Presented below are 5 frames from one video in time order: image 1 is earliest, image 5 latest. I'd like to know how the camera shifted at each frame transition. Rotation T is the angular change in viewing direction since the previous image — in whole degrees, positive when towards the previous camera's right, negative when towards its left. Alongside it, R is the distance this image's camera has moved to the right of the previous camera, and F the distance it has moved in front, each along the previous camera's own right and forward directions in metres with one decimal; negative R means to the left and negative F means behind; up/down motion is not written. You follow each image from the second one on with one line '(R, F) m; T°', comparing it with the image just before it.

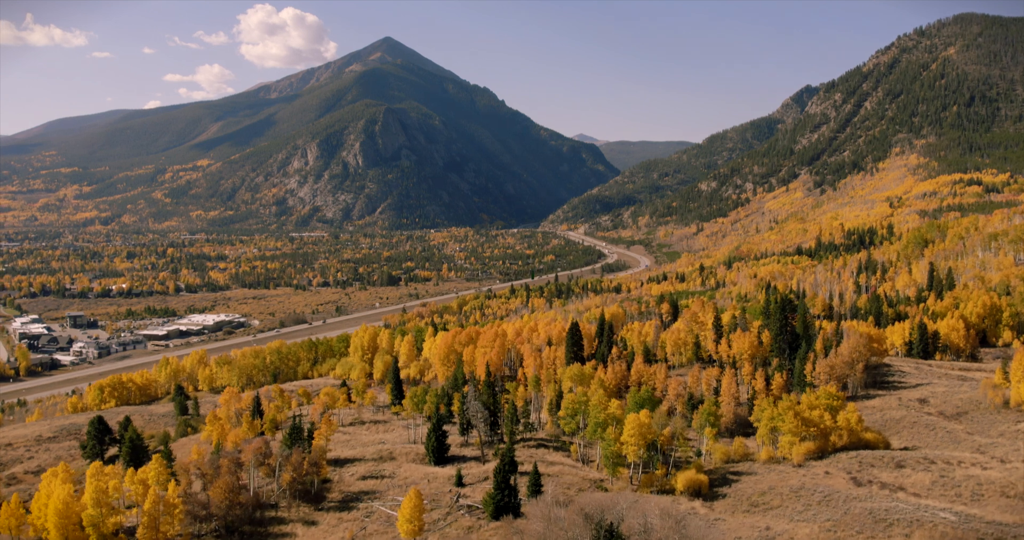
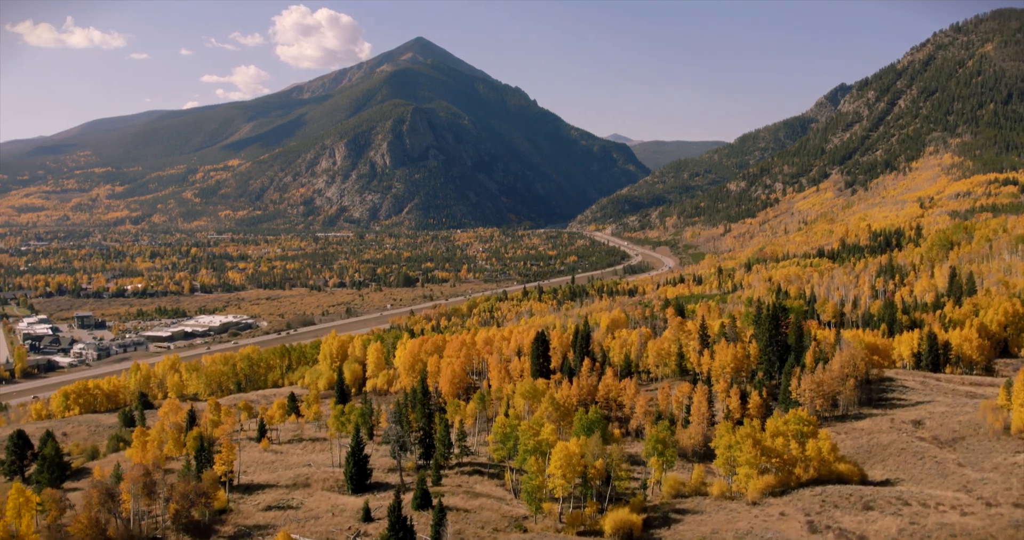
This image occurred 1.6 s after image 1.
(+4.7, +3.5) m; -2°
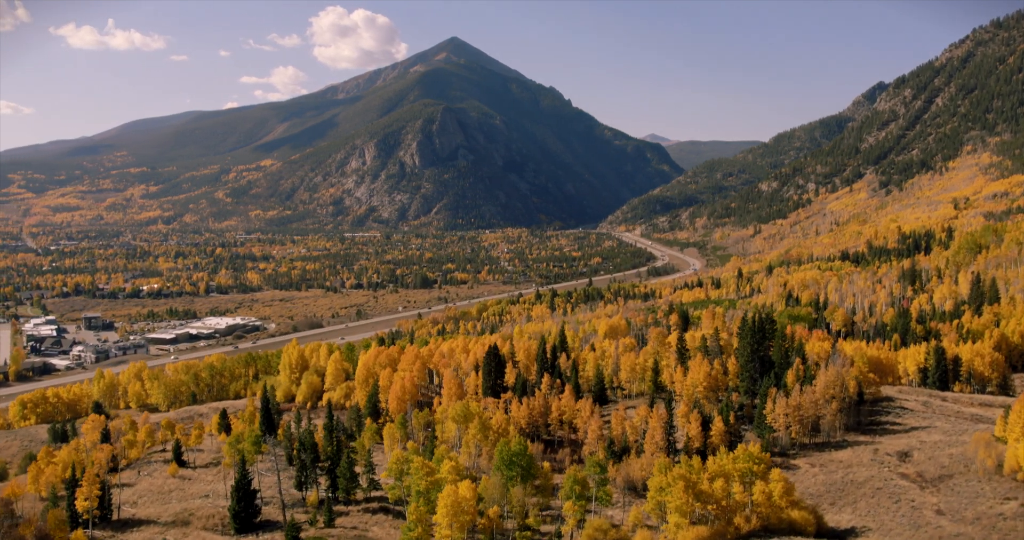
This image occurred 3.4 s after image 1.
(+5.3, +3.9) m; -2°
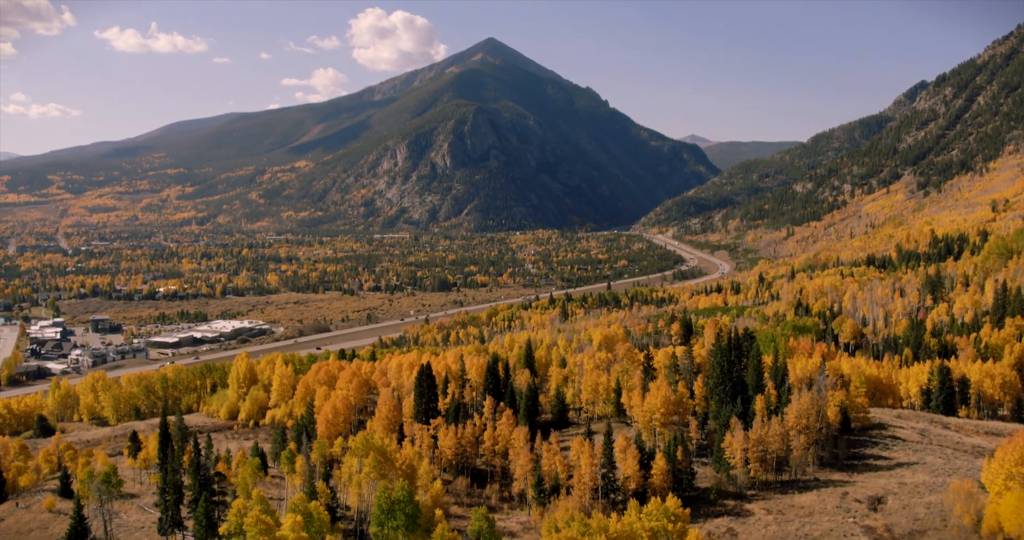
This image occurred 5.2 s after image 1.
(+5.9, +4.3) m; -3°
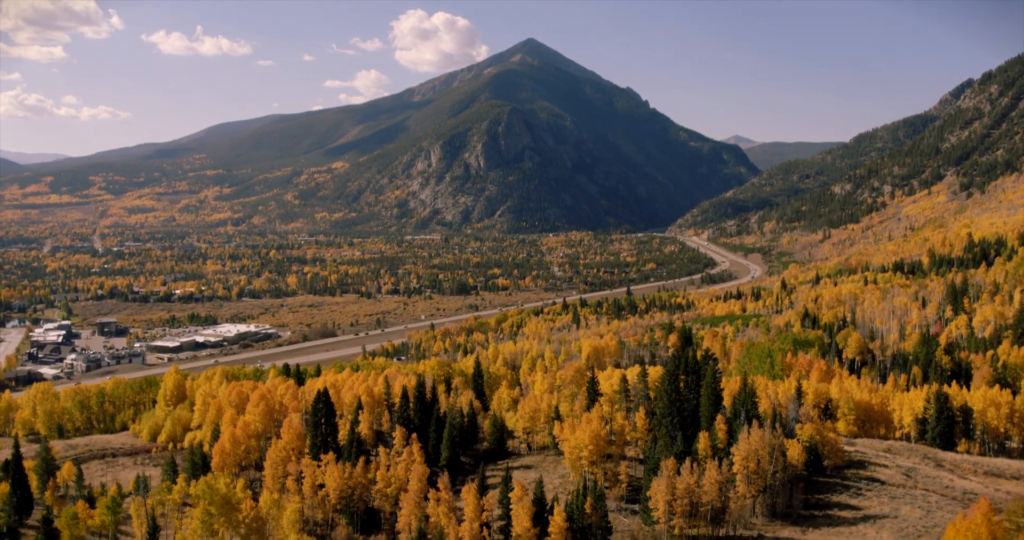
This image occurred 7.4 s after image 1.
(+6.8, +5.0) m; -3°
